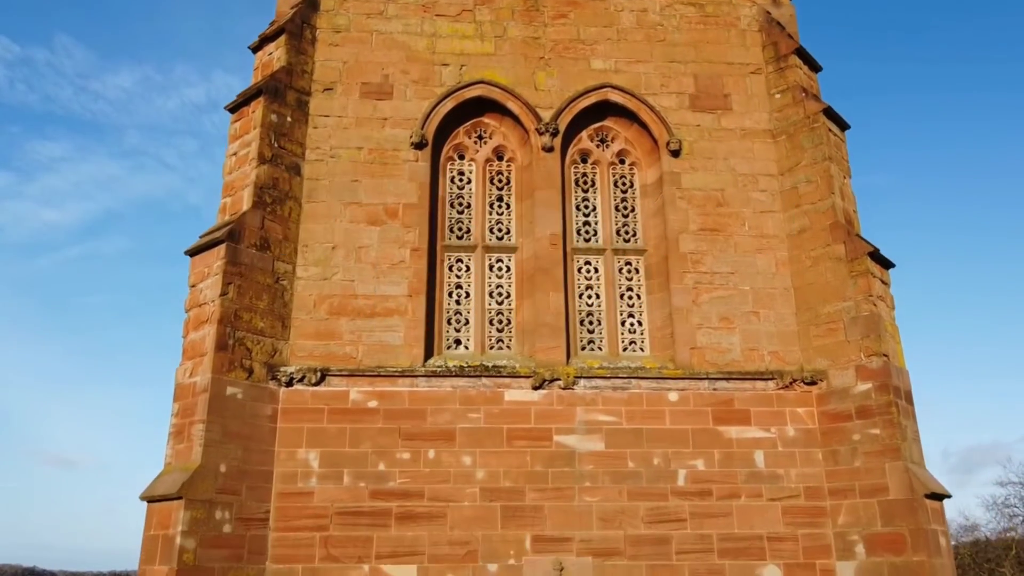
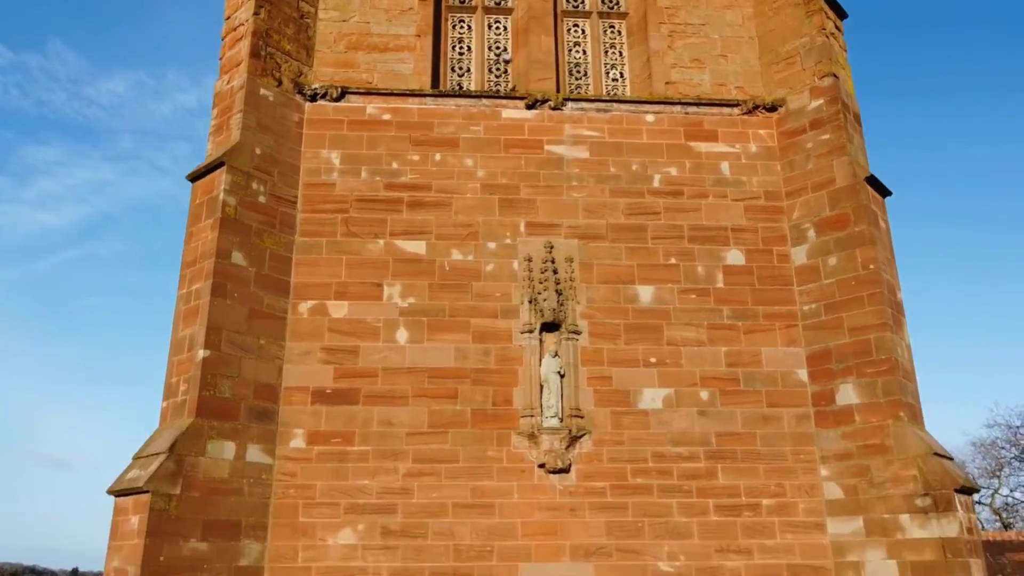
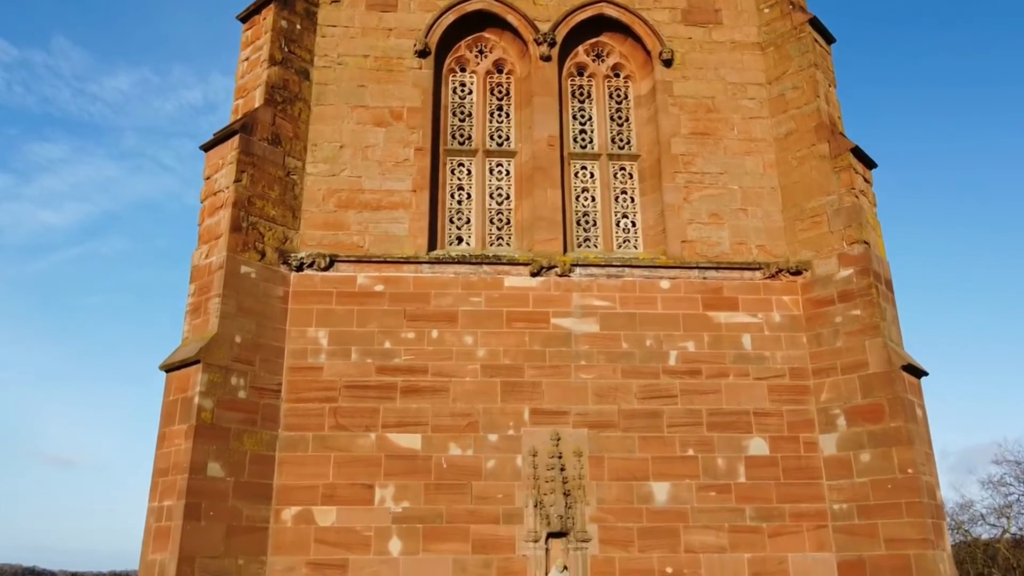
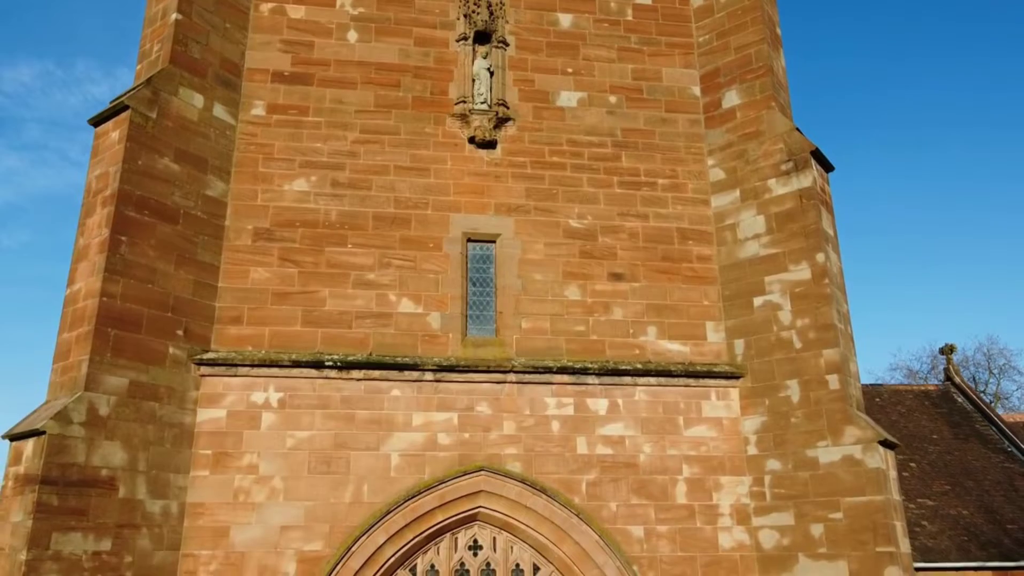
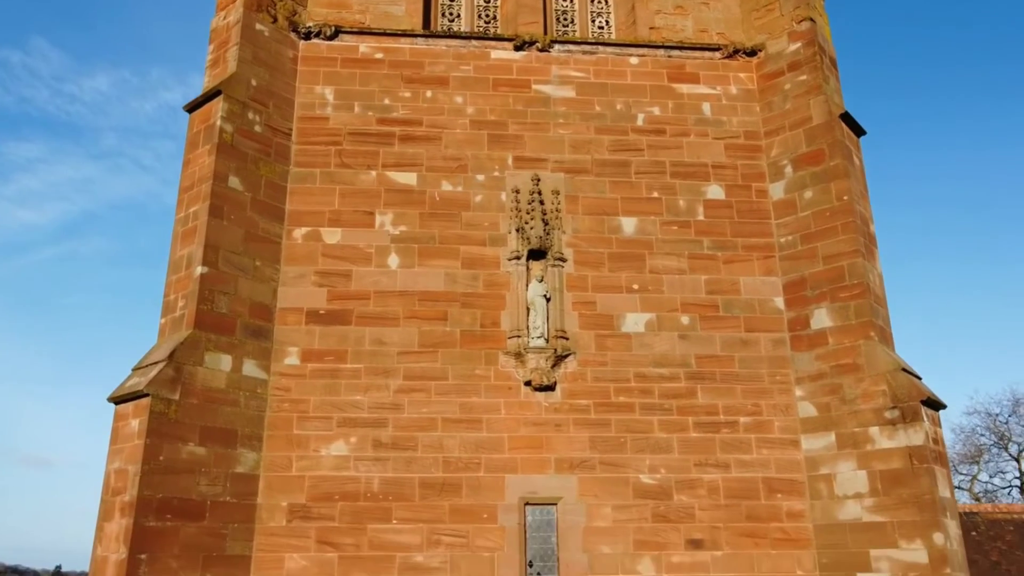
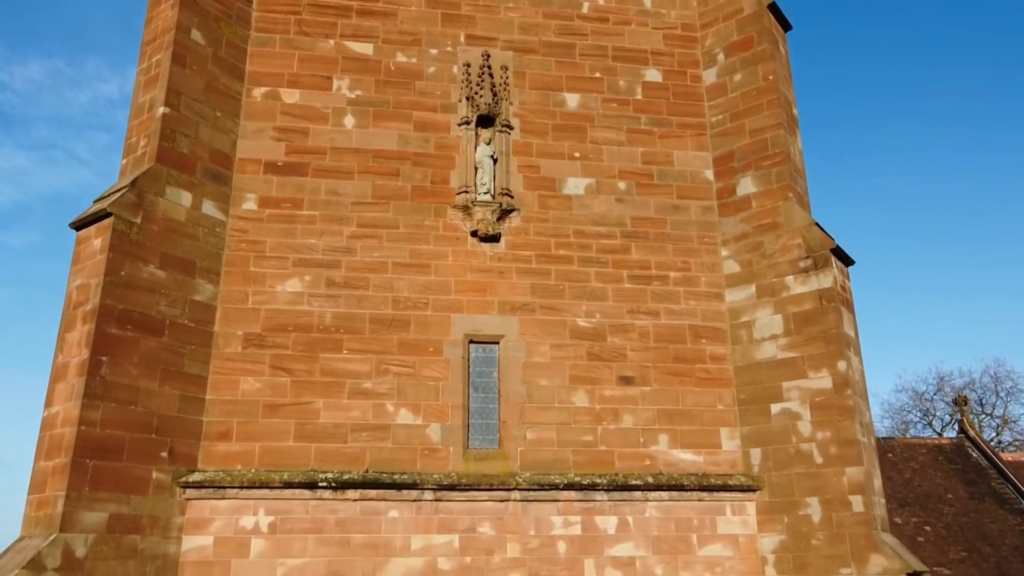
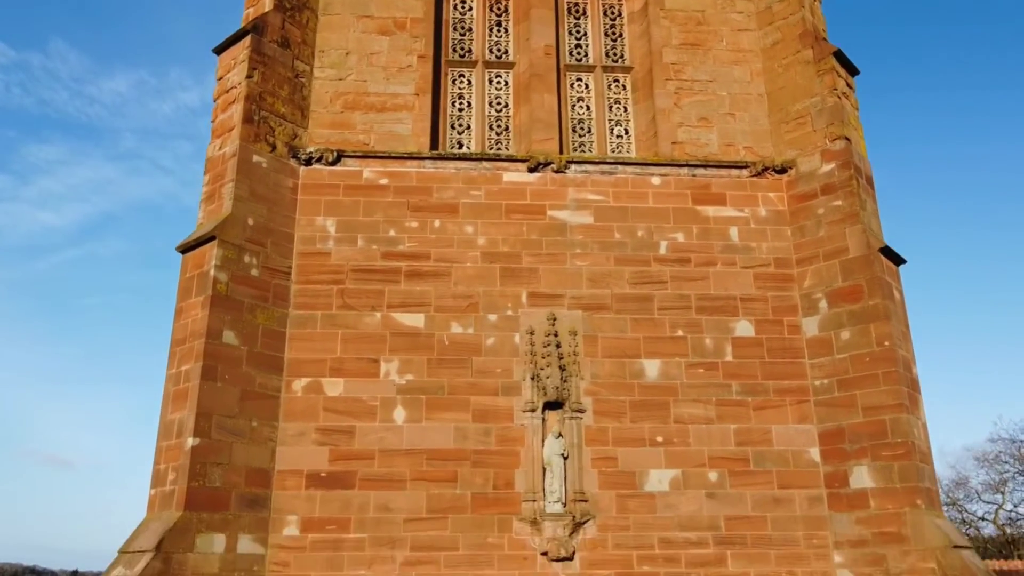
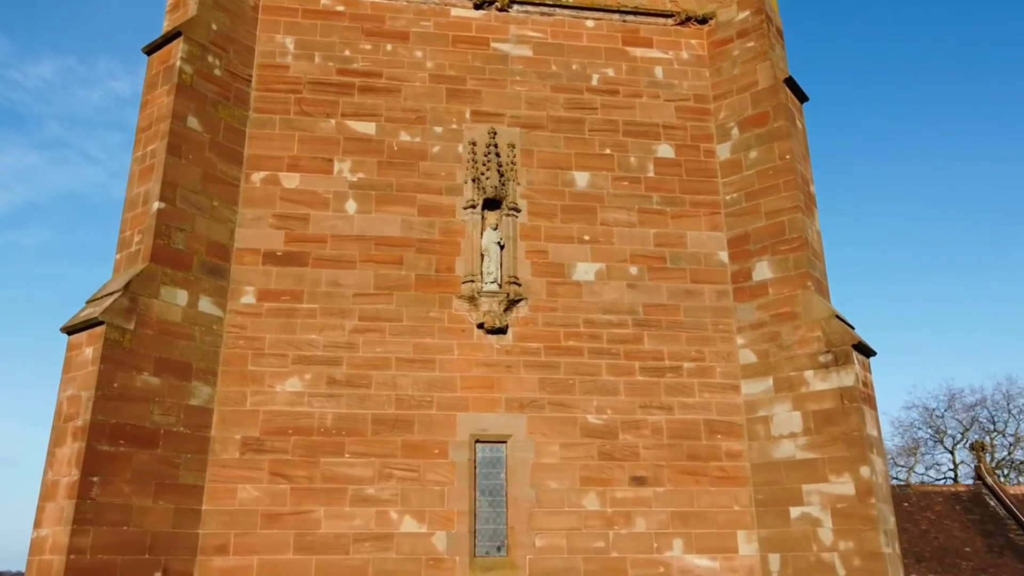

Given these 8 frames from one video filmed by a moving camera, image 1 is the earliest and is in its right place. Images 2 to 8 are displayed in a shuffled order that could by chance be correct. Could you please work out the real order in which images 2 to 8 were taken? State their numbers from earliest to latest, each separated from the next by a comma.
3, 7, 2, 5, 8, 6, 4
